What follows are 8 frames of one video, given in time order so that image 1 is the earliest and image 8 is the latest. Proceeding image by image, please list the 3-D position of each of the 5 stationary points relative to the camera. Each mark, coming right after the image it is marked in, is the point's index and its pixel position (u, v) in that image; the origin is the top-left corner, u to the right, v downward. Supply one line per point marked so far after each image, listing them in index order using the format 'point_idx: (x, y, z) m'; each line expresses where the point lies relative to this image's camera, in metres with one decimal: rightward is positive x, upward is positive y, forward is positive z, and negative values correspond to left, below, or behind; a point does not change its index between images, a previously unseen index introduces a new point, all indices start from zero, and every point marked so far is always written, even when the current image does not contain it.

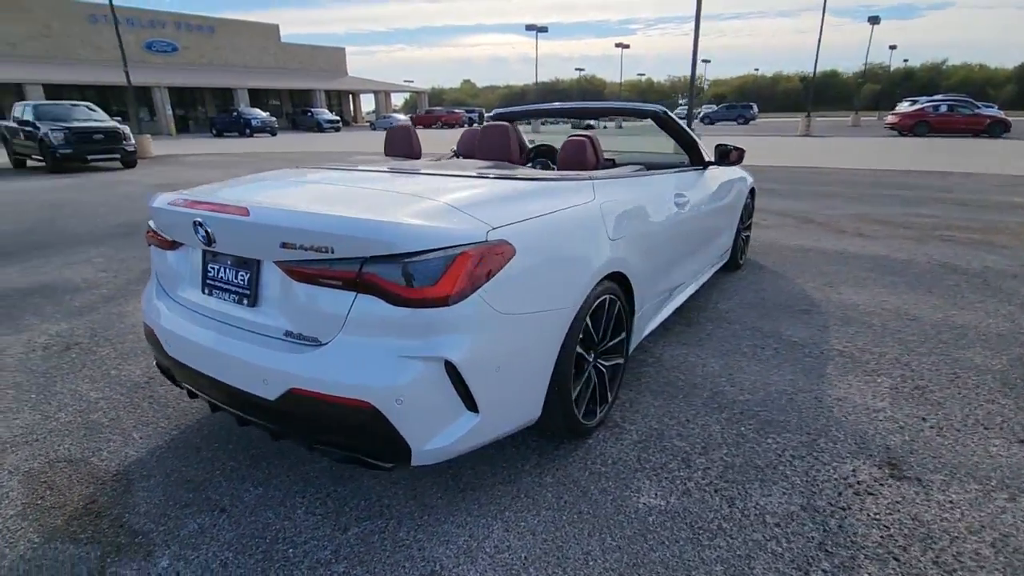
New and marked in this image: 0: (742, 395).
0: (+1.2, -0.6, +2.9) m
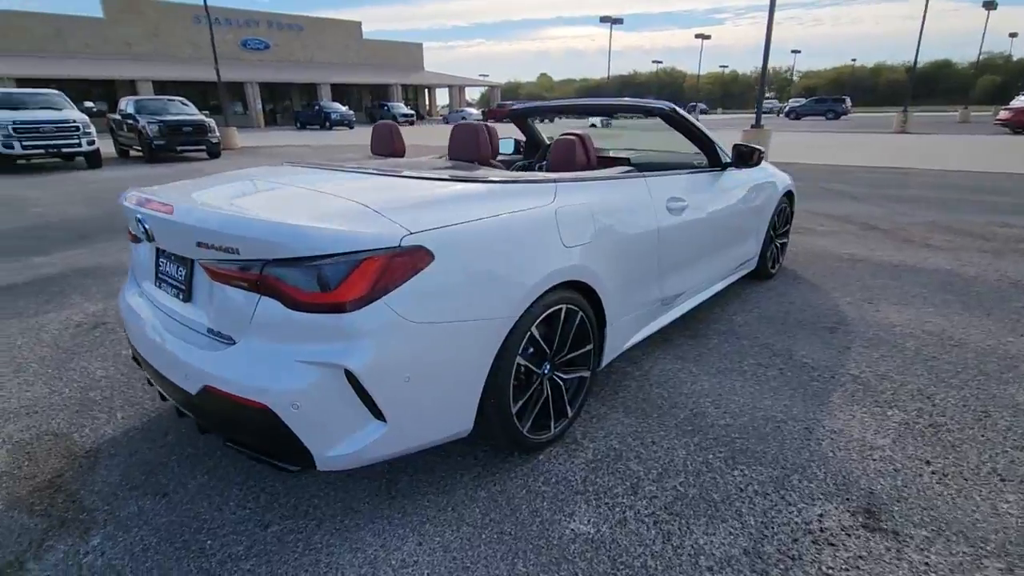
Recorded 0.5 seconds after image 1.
0: (+1.0, -0.6, +2.6) m
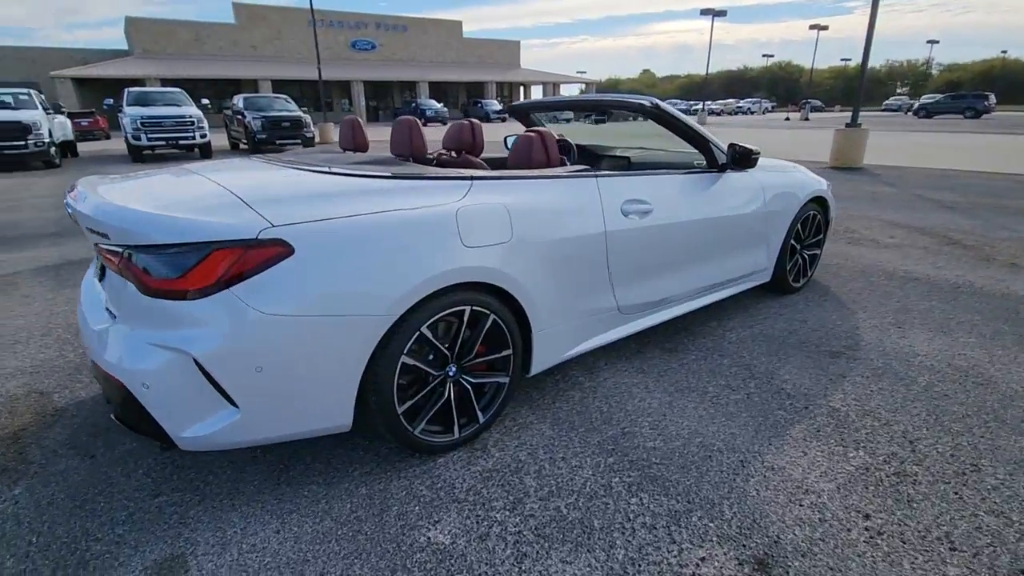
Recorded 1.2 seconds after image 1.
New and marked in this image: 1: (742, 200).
0: (+0.6, -0.7, +2.4) m
1: (+1.5, +0.6, +3.6) m
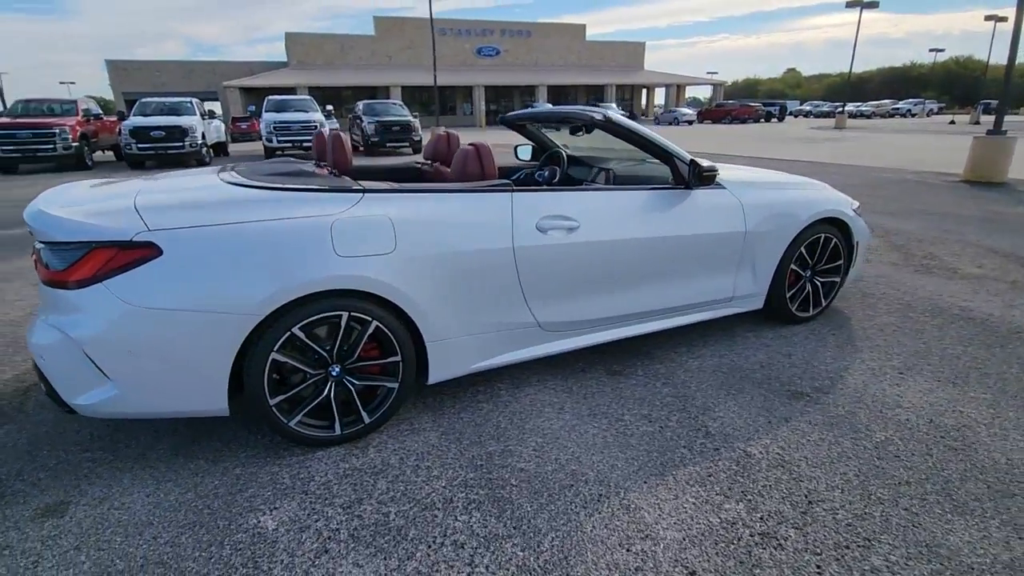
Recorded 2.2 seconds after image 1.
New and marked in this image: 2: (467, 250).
0: (+0.1, -0.8, +2.4) m
1: (+1.3, +0.4, +3.3) m
2: (-0.2, +0.2, +2.6) m
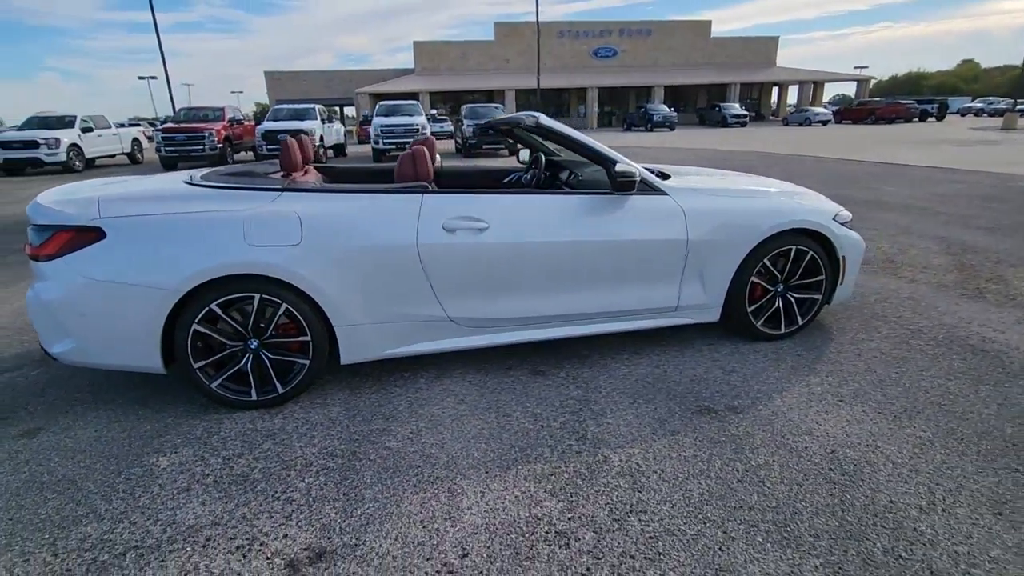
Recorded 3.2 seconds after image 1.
0: (-0.6, -0.8, +2.6) m
1: (+0.9, +0.4, +3.3) m
2: (-0.8, +0.2, +2.9) m
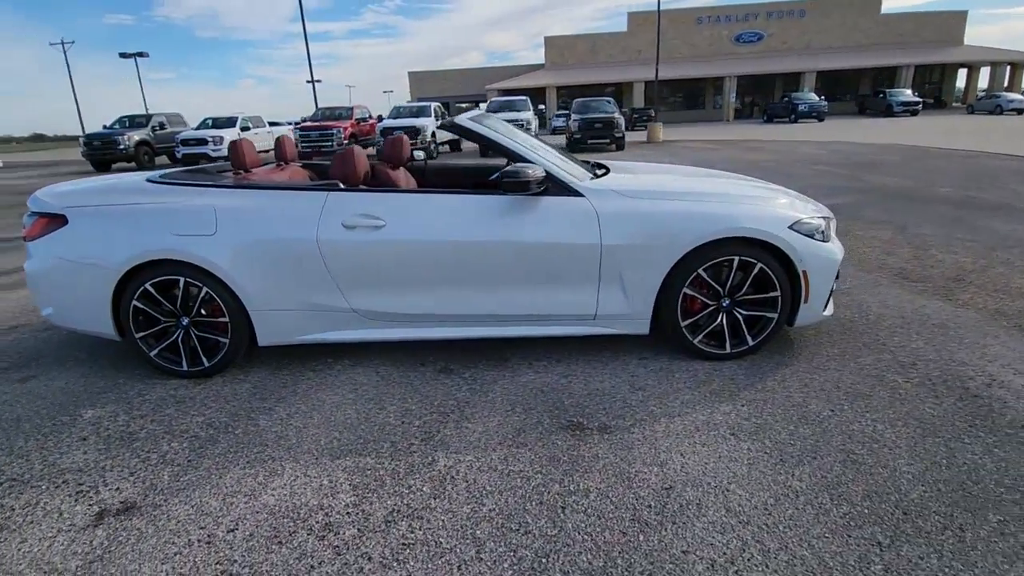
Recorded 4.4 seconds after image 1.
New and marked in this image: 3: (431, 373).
0: (-1.3, -0.7, +2.8) m
1: (+0.3, +0.3, +3.1) m
2: (-1.3, +0.3, +3.1) m
3: (-0.5, -0.5, +3.3) m
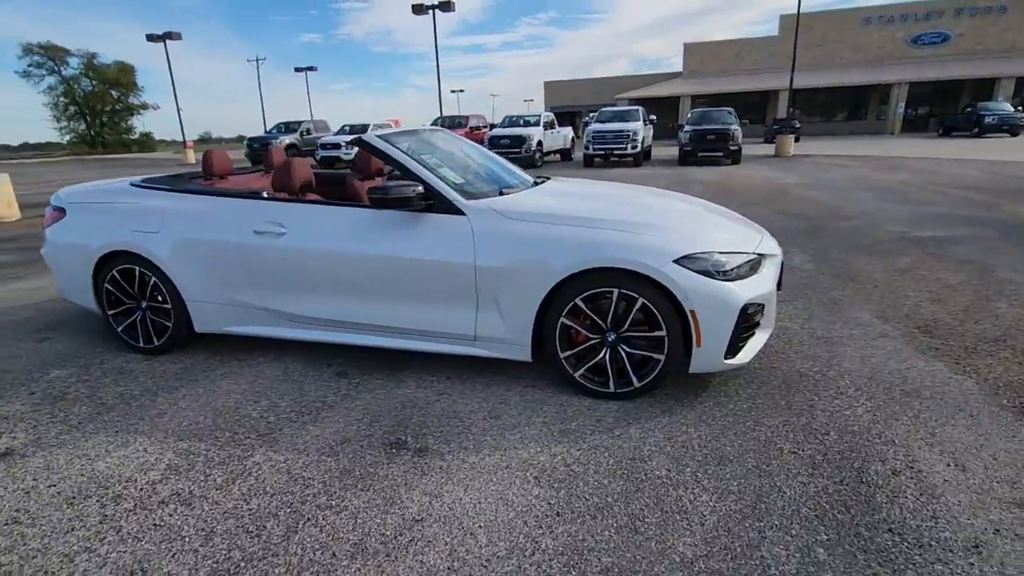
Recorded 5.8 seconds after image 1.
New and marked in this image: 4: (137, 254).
0: (-2.1, -0.7, +3.2) m
1: (-0.4, +0.2, +3.1) m
2: (-2.0, +0.3, +3.5) m
3: (-1.2, -0.6, +3.4) m
4: (-2.5, +0.2, +3.7) m
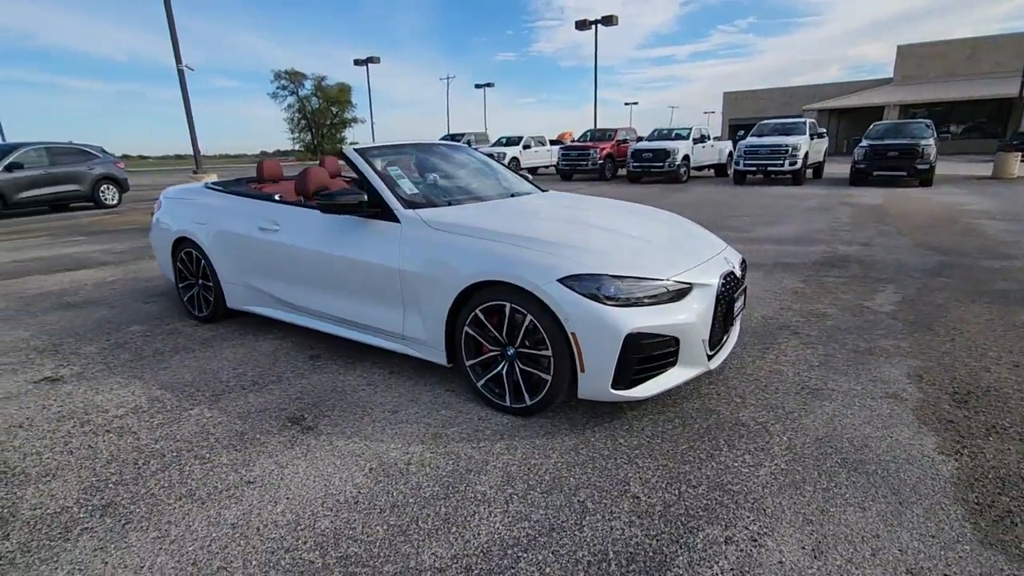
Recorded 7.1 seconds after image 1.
0: (-2.5, -0.5, +4.0) m
1: (-0.8, +0.2, +3.4) m
2: (-2.2, +0.5, +4.3) m
3: (-1.5, -0.5, +4.0) m
4: (-2.7, +0.4, +4.6) m
